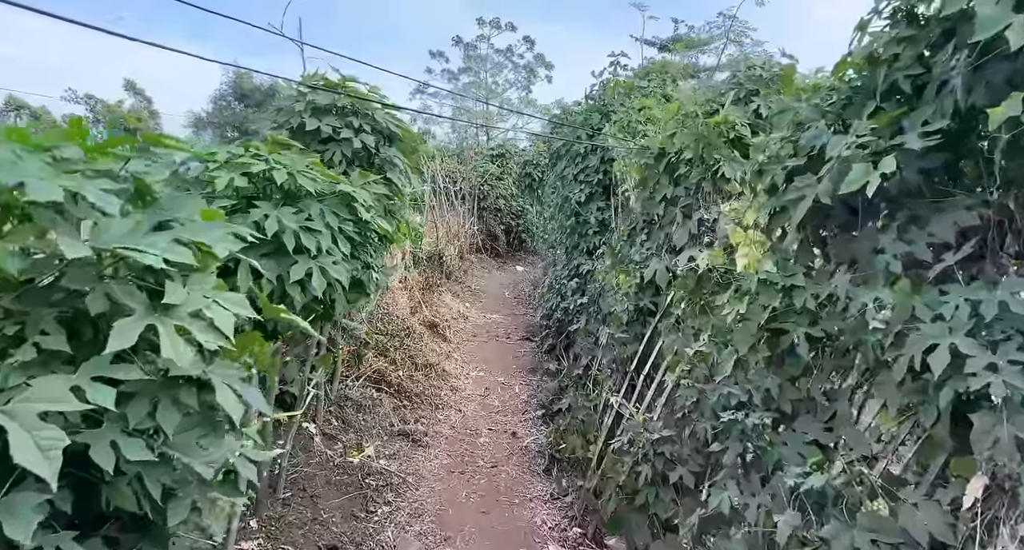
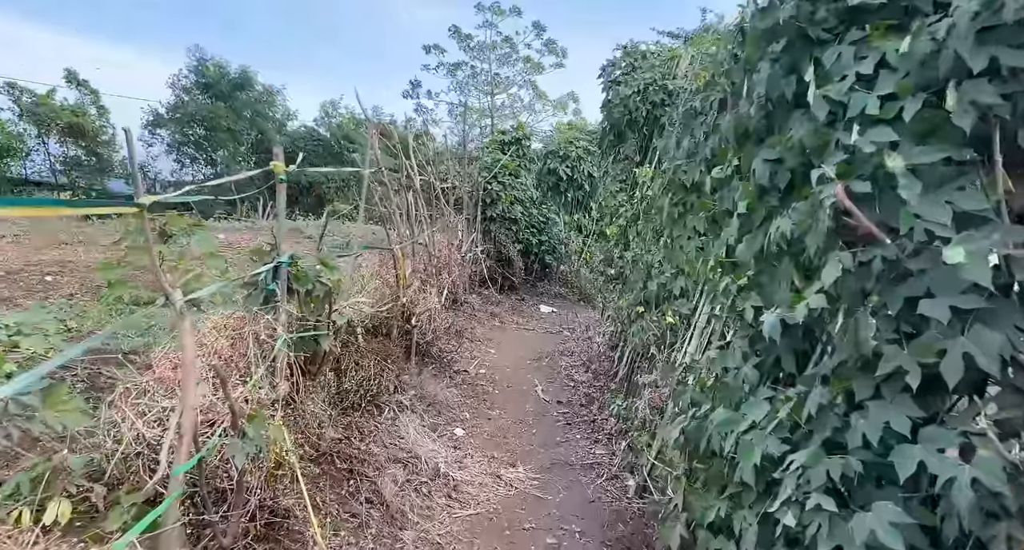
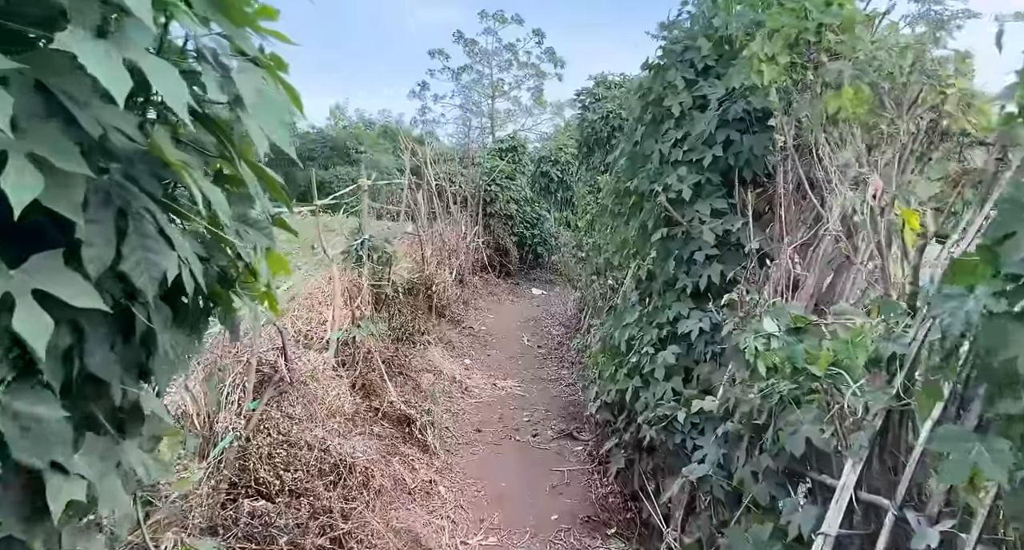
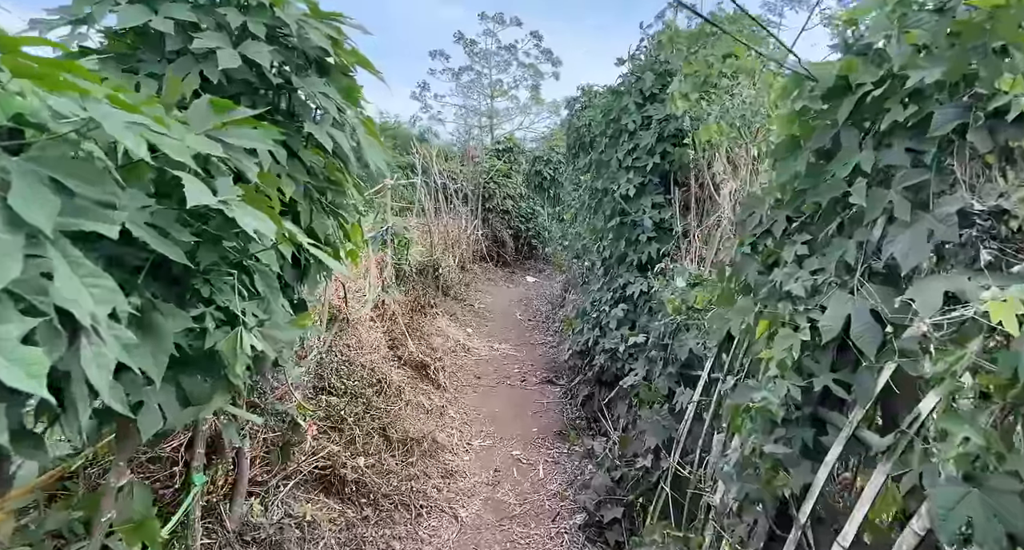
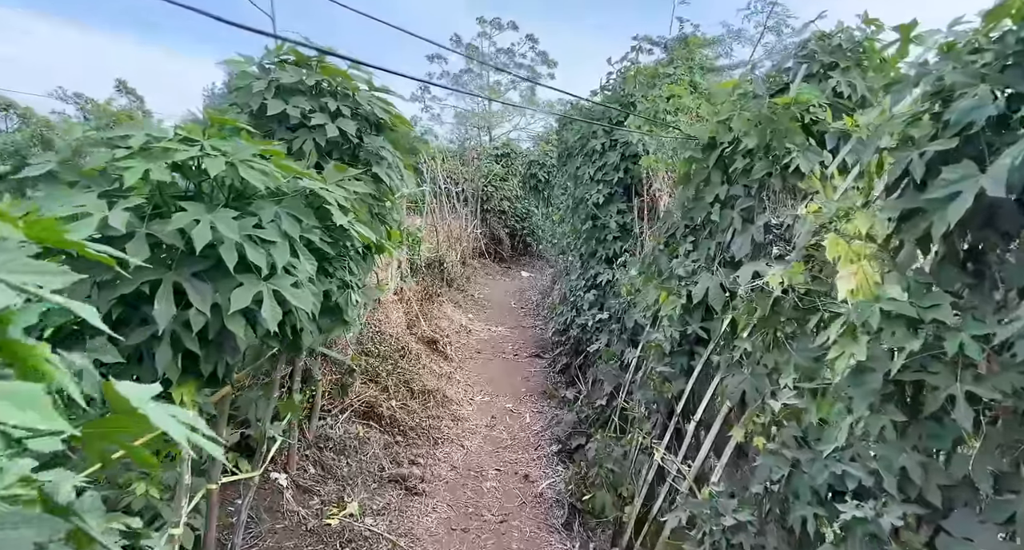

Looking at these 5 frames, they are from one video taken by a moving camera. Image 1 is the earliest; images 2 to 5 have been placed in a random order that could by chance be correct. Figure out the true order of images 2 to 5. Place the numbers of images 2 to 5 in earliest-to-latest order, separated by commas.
5, 4, 3, 2
